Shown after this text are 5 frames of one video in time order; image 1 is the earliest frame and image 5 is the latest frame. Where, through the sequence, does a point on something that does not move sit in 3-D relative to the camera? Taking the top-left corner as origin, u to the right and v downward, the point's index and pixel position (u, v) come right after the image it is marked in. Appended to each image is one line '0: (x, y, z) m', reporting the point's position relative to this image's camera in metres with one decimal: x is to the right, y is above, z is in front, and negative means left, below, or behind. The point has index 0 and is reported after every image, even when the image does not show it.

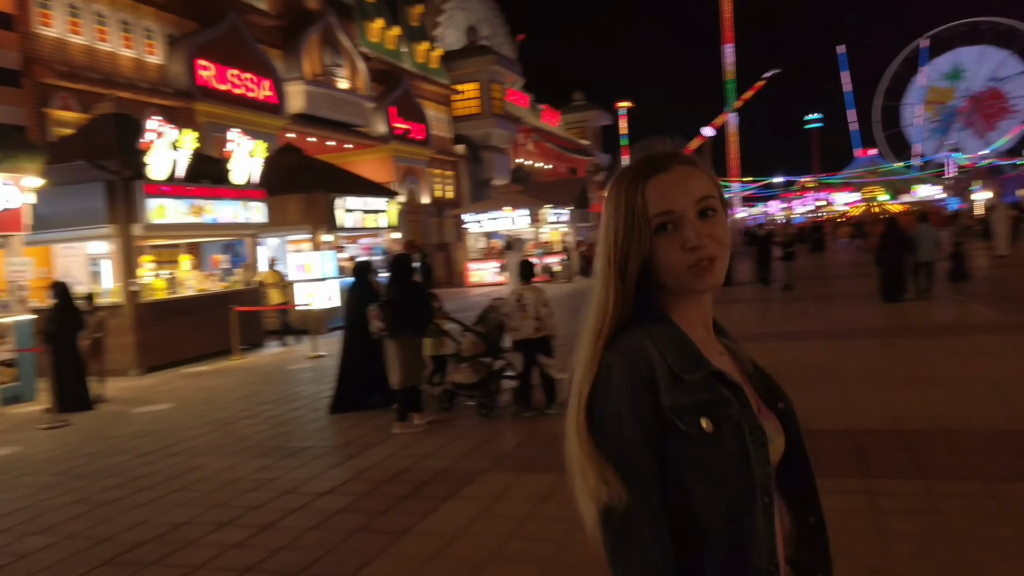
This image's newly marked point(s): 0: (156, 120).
0: (-6.8, +3.2, +14.6) m
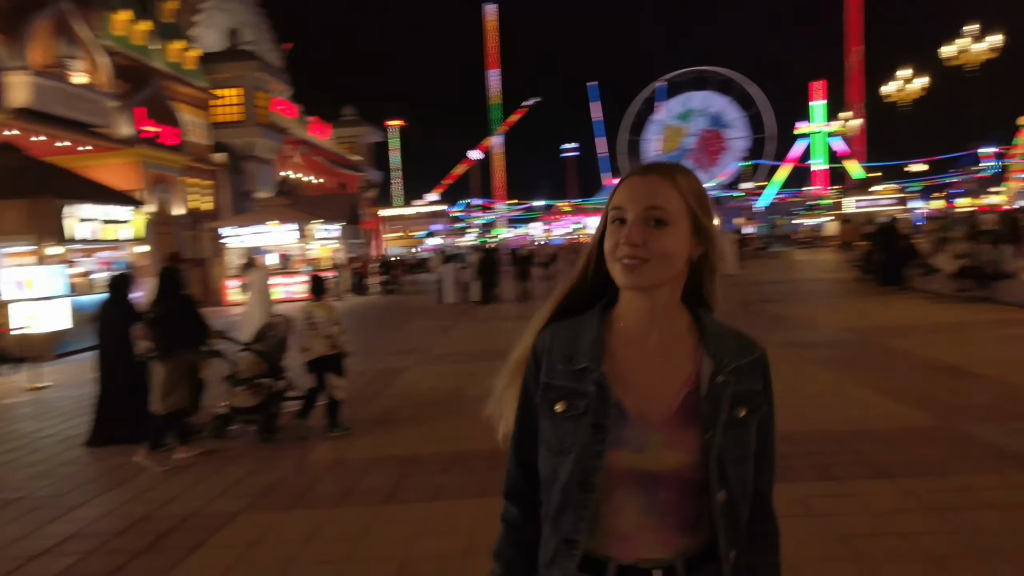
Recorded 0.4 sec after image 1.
0: (-10.7, +2.9, +11.7) m
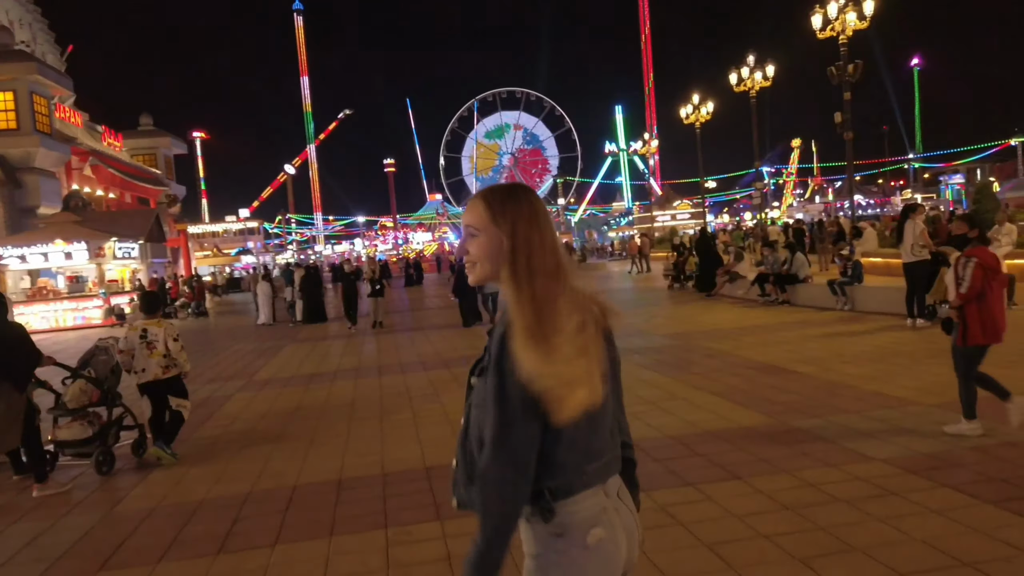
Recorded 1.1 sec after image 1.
0: (-13.0, +2.3, +8.7) m
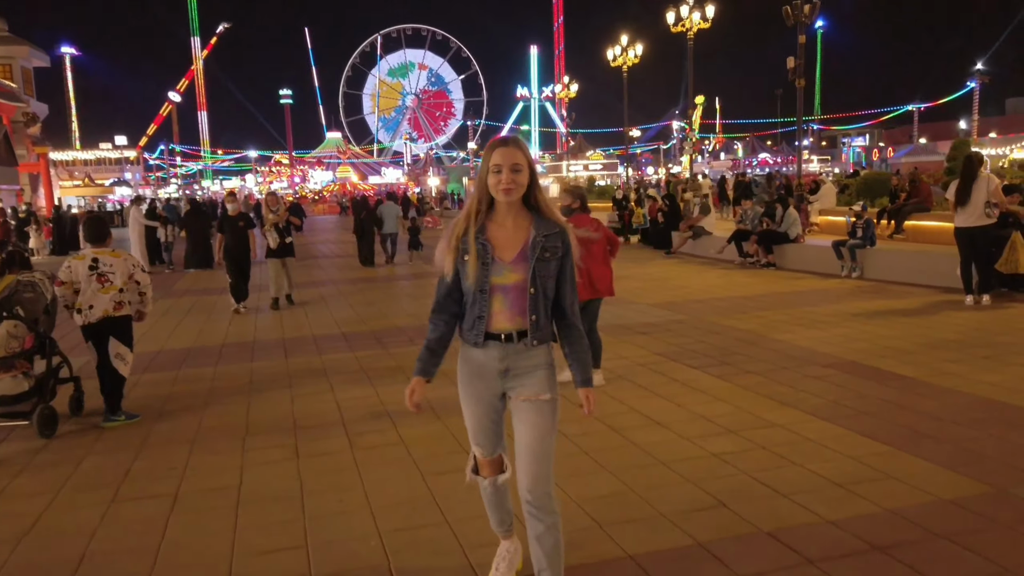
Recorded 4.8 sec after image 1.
0: (-12.9, +3.0, +3.9) m
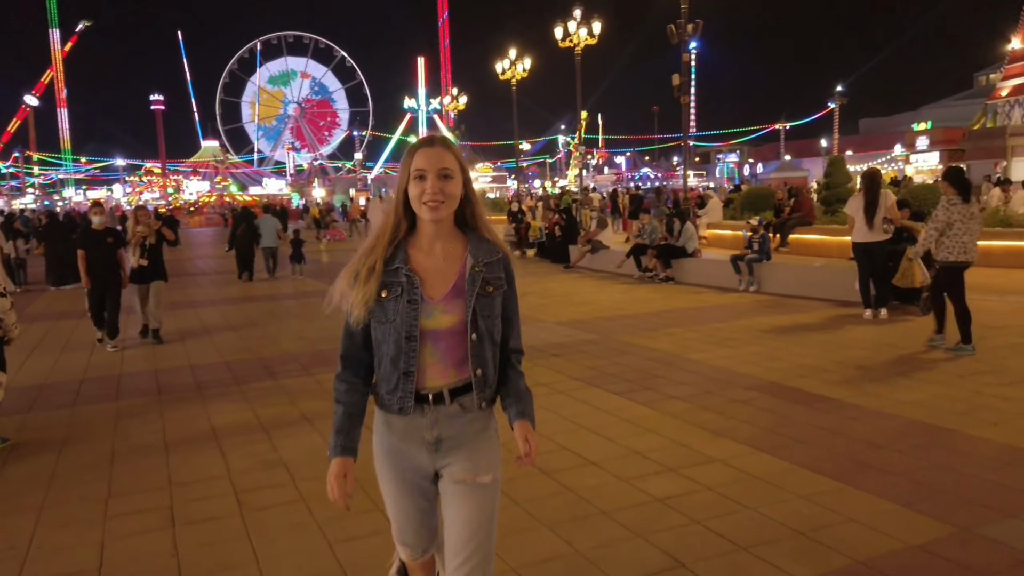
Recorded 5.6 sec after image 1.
0: (-13.1, +2.7, +1.5) m
